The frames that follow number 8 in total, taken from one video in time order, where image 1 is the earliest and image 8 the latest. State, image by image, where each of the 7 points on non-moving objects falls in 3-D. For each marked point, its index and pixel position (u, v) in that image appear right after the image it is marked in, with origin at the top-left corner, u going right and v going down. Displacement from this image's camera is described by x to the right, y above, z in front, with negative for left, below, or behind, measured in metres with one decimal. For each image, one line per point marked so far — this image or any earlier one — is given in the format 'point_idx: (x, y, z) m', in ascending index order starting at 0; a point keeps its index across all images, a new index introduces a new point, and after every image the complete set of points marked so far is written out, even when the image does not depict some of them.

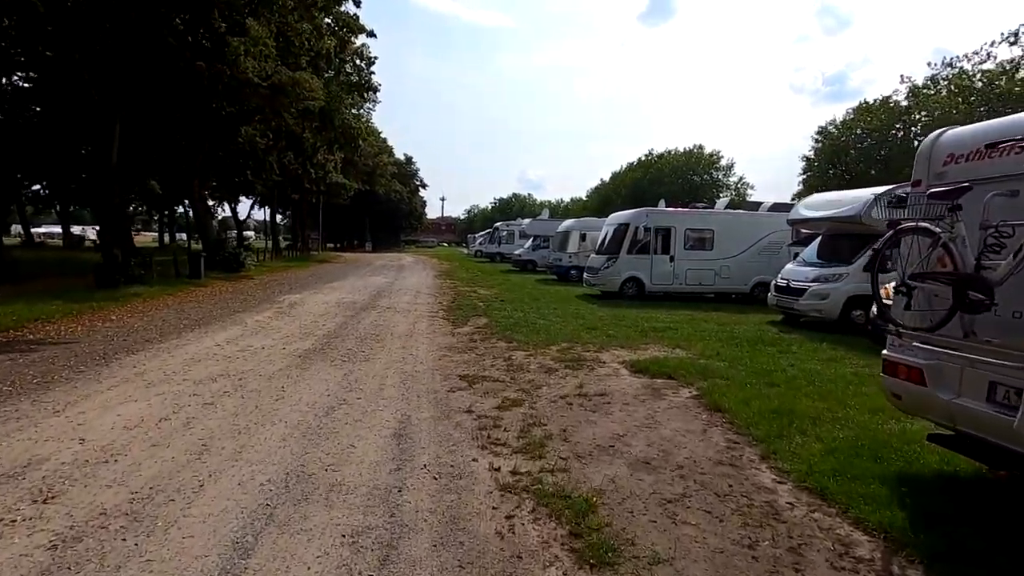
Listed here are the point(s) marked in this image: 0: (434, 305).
0: (-2.3, -0.5, +15.9) m
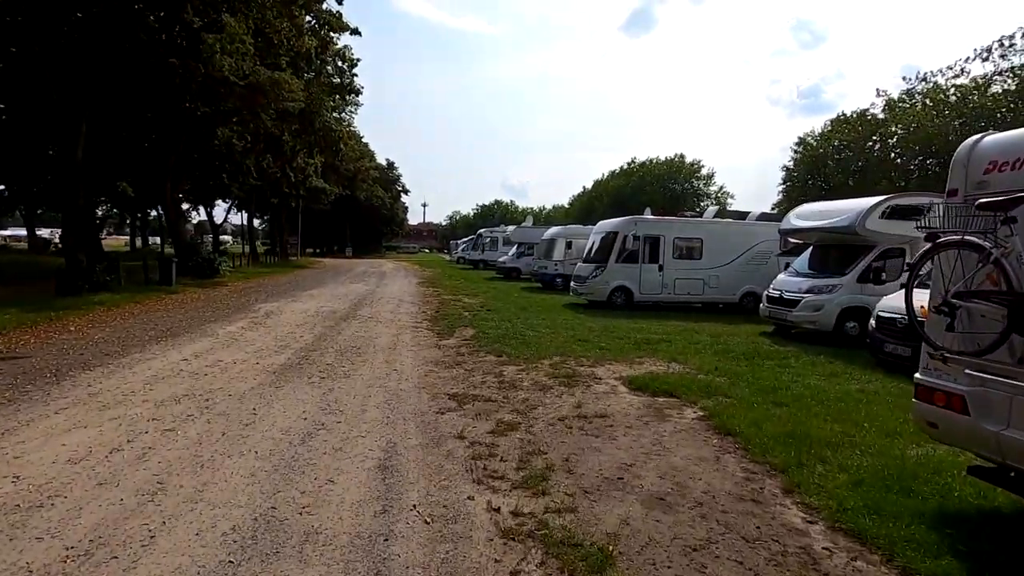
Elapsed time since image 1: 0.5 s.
0: (-2.7, -0.7, +15.3) m
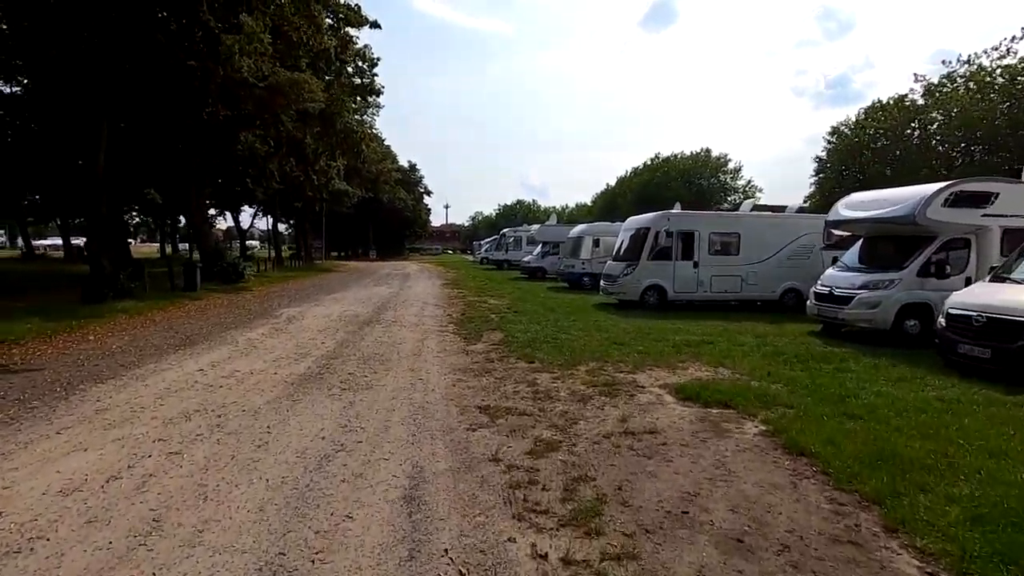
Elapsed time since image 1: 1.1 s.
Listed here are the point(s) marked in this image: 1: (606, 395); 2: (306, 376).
0: (-1.9, -0.8, +14.7) m
1: (+1.3, -1.5, +7.3) m
2: (-3.1, -1.3, +8.0) m
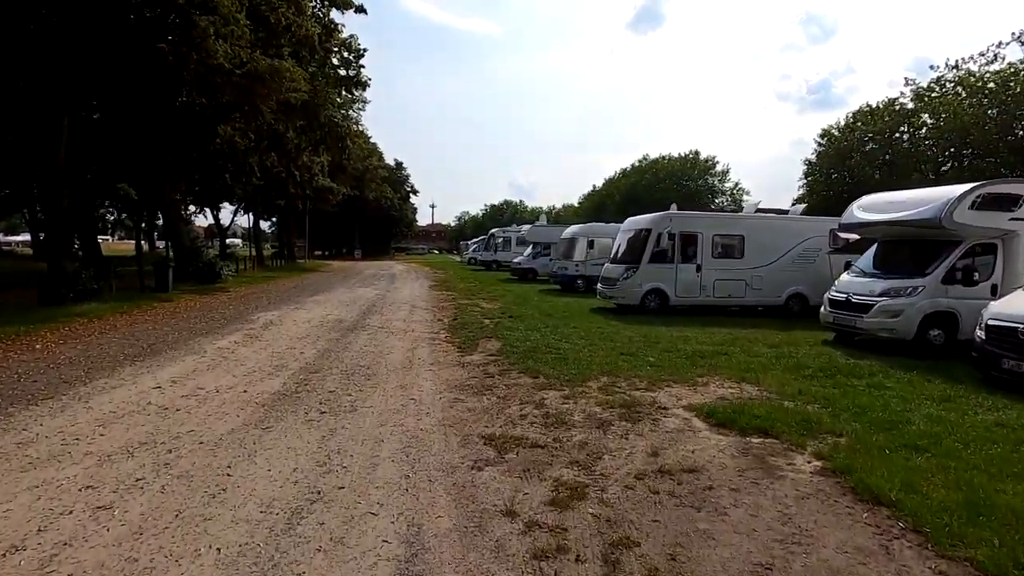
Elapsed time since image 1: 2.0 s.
0: (-2.0, -0.9, +13.7) m
1: (+1.4, -1.6, +6.3) m
2: (-3.0, -1.4, +6.9) m
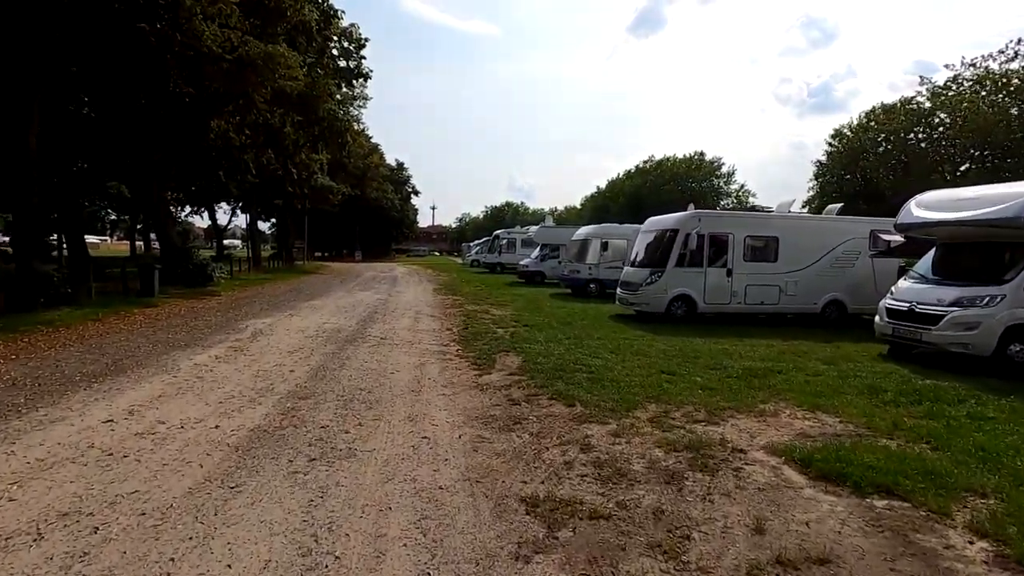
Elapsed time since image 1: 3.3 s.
0: (-1.6, -1.0, +12.3) m
1: (+1.8, -1.7, +5.0) m
2: (-2.6, -1.5, +5.5) m
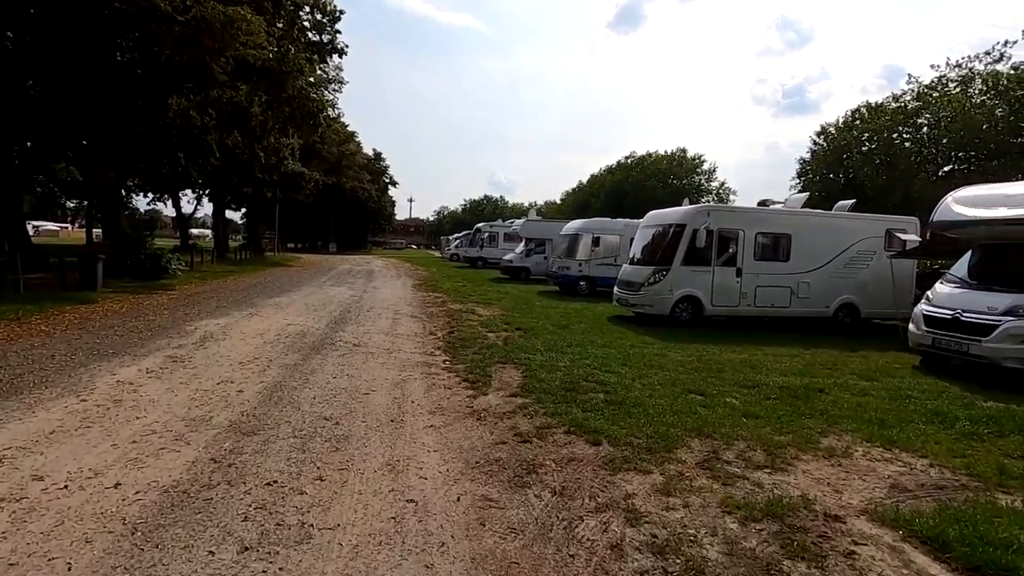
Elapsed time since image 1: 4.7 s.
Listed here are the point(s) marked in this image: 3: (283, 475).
0: (-1.8, -1.0, +10.8) m
1: (+1.9, -1.8, +3.5) m
2: (-2.5, -1.5, +3.9) m
3: (-1.9, -1.5, +4.4) m
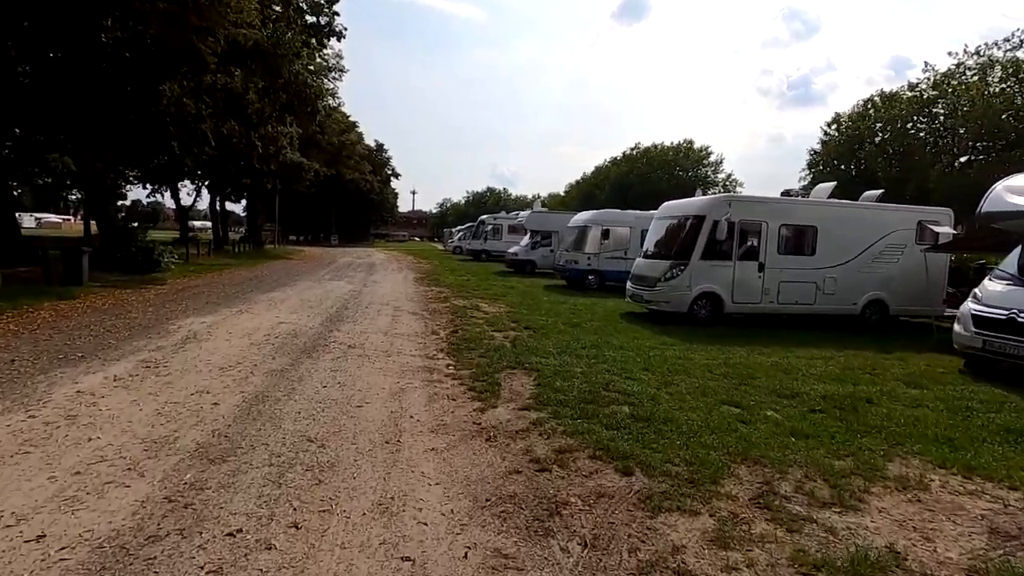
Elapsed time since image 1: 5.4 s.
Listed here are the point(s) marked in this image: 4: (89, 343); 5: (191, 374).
0: (-1.6, -0.9, +10.0) m
1: (+2.0, -1.8, +2.7) m
2: (-2.4, -1.6, +3.1) m
3: (-1.8, -1.5, +3.6) m
4: (-6.7, -0.9, +8.5) m
5: (-4.2, -1.1, +7.0) m
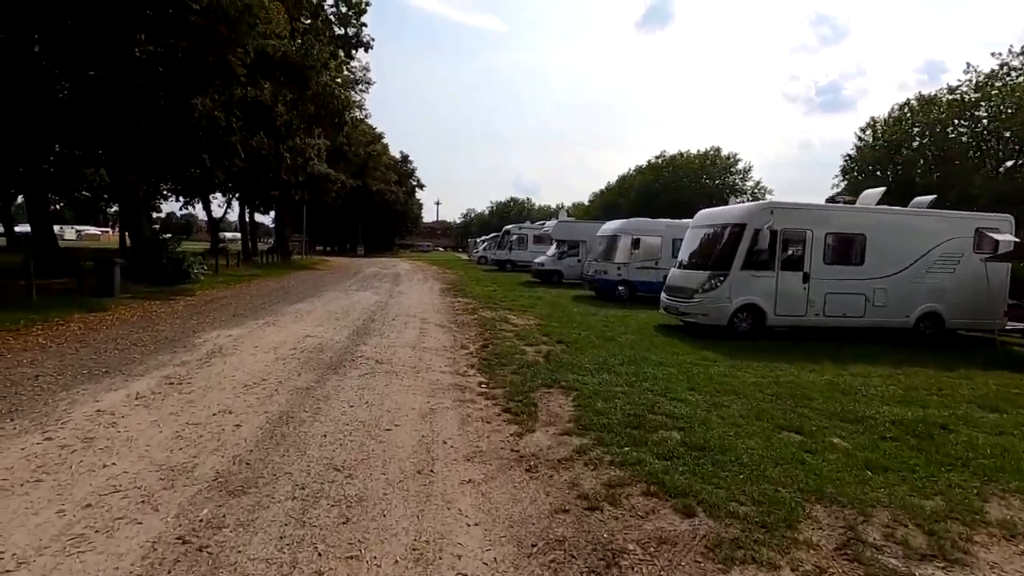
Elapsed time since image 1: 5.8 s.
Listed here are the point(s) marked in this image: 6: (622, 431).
0: (-1.0, -1.2, +9.6) m
1: (+2.3, -1.9, +2.2) m
2: (-2.1, -1.7, +2.8) m
3: (-1.4, -1.7, +3.2) m
4: (-6.1, -1.1, +8.3) m
5: (-3.7, -1.3, +6.7) m
6: (+1.2, -1.5, +5.6) m
